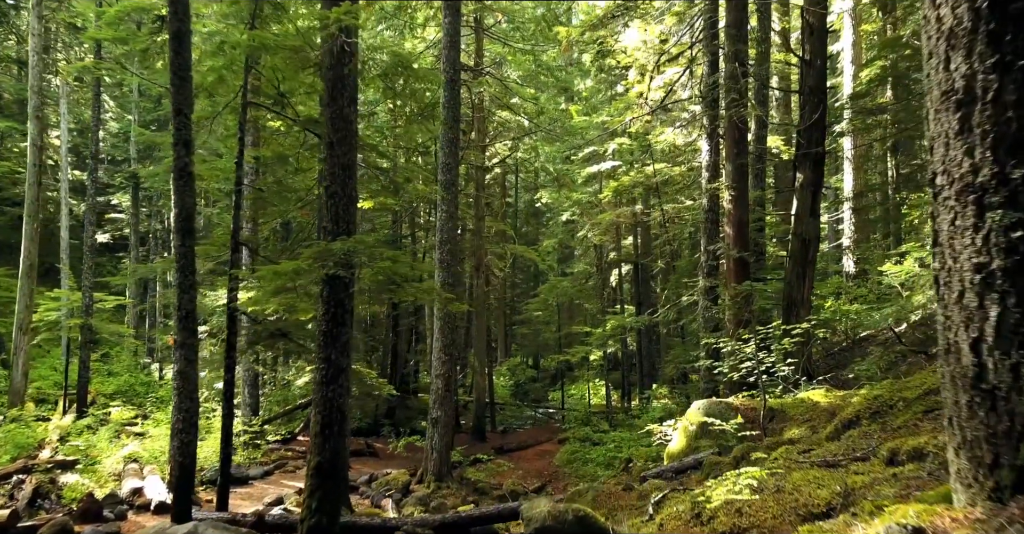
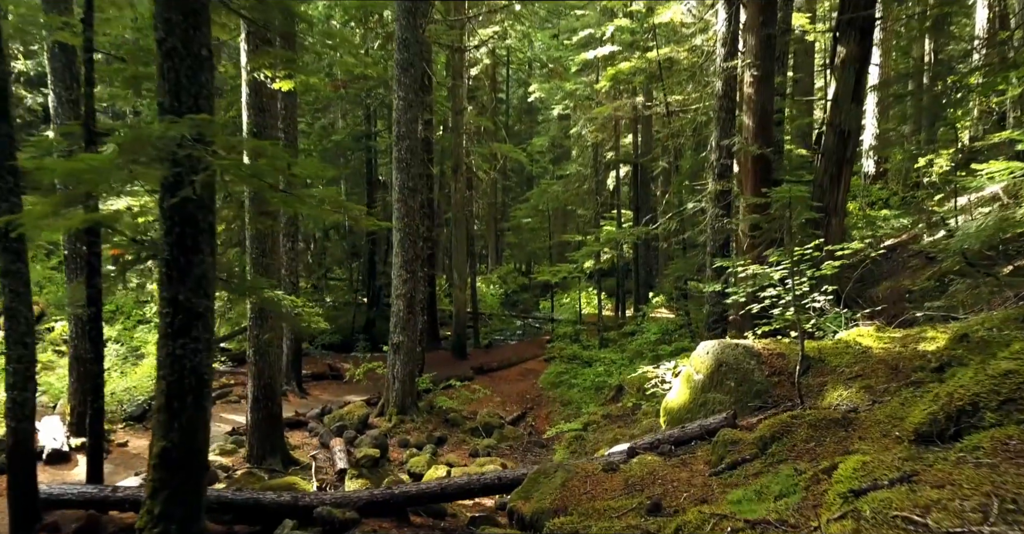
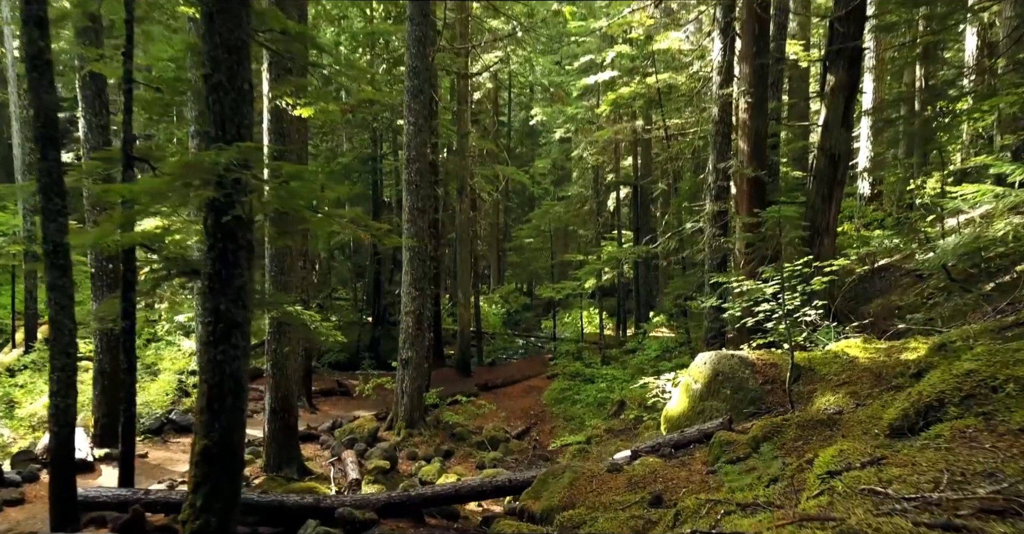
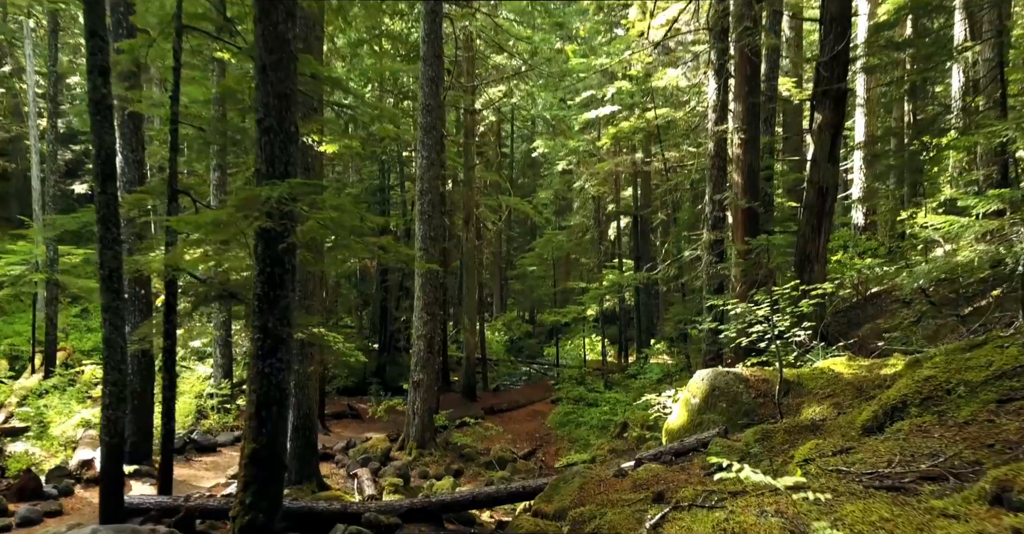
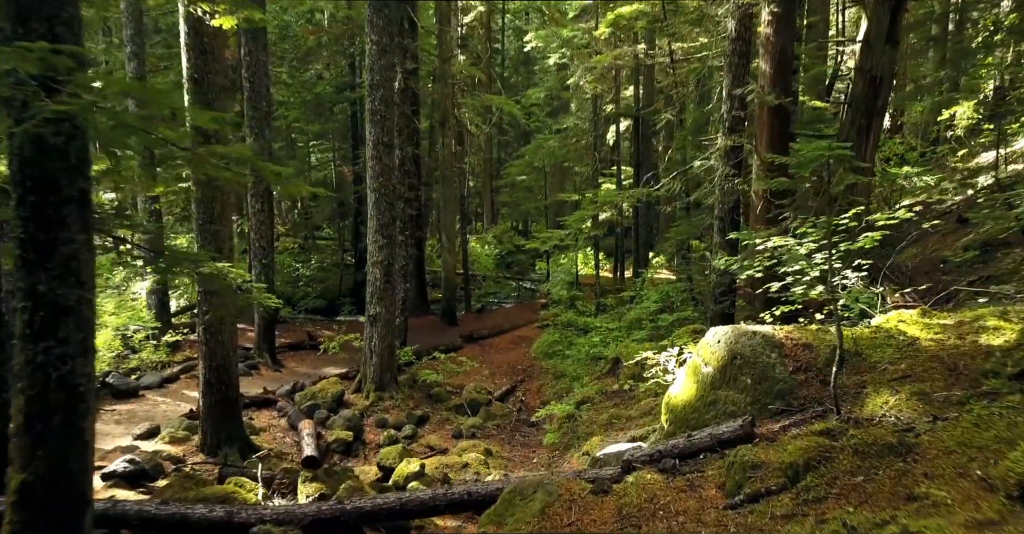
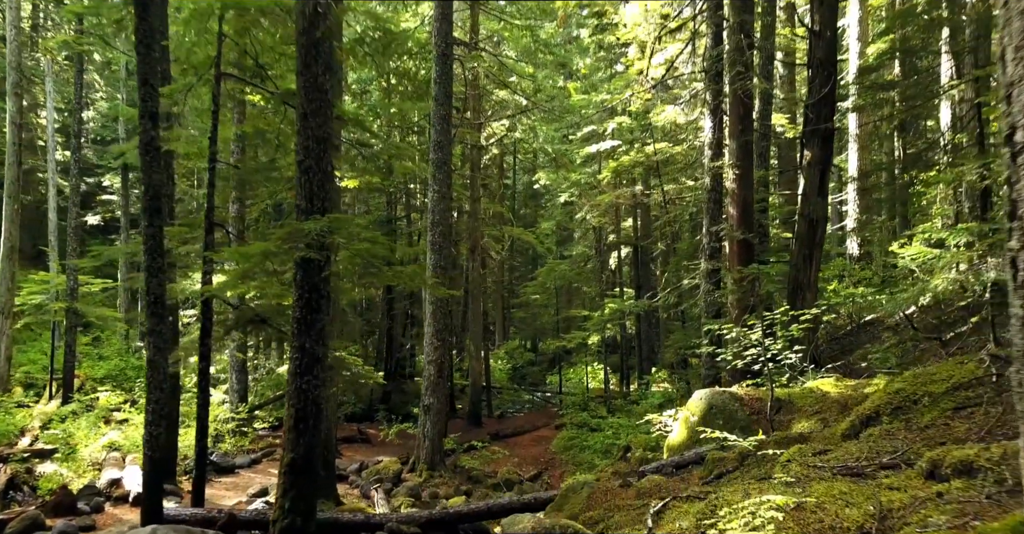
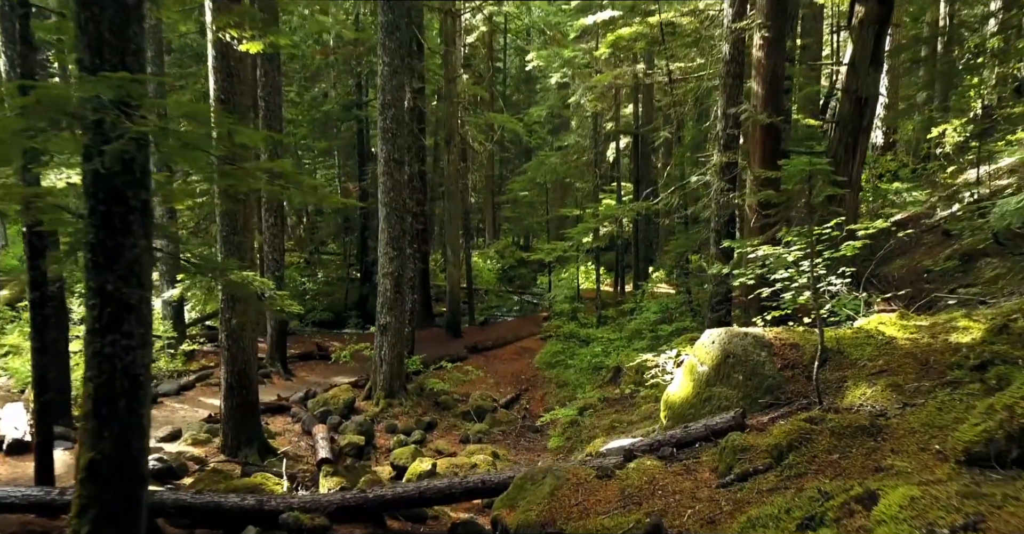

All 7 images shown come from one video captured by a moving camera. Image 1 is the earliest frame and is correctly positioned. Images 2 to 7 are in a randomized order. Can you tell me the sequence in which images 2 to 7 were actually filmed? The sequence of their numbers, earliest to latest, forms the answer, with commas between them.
6, 4, 3, 2, 7, 5
